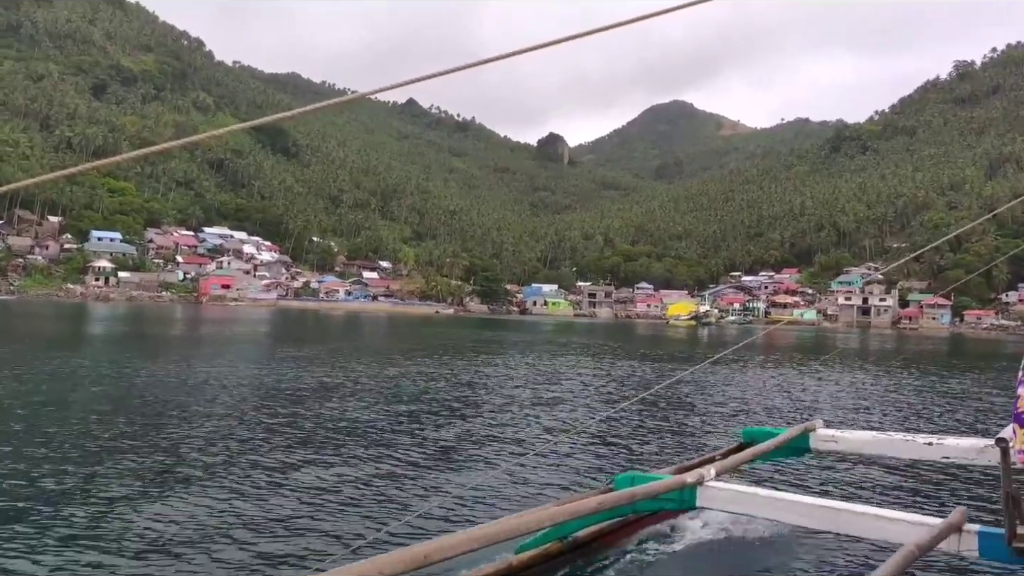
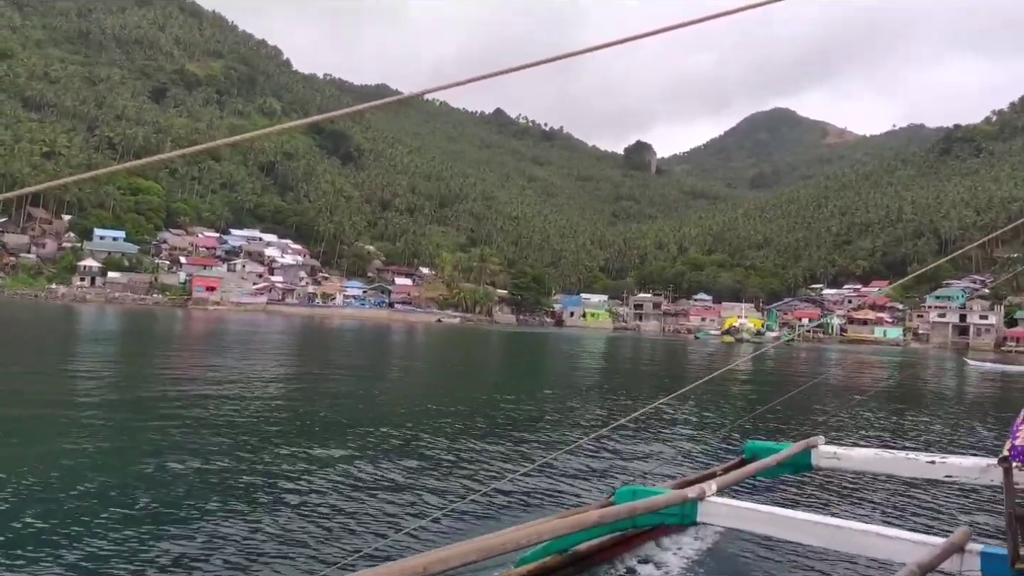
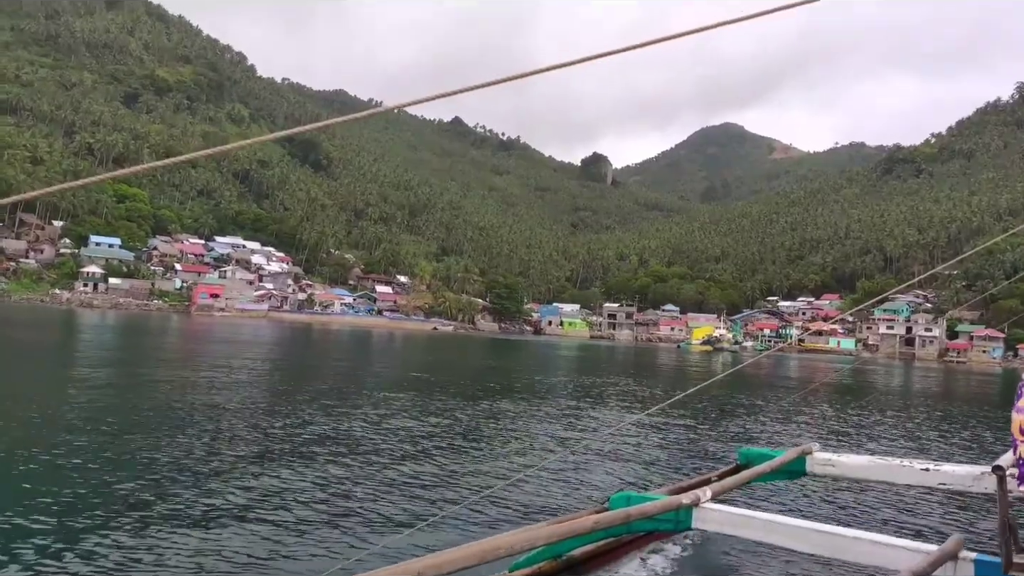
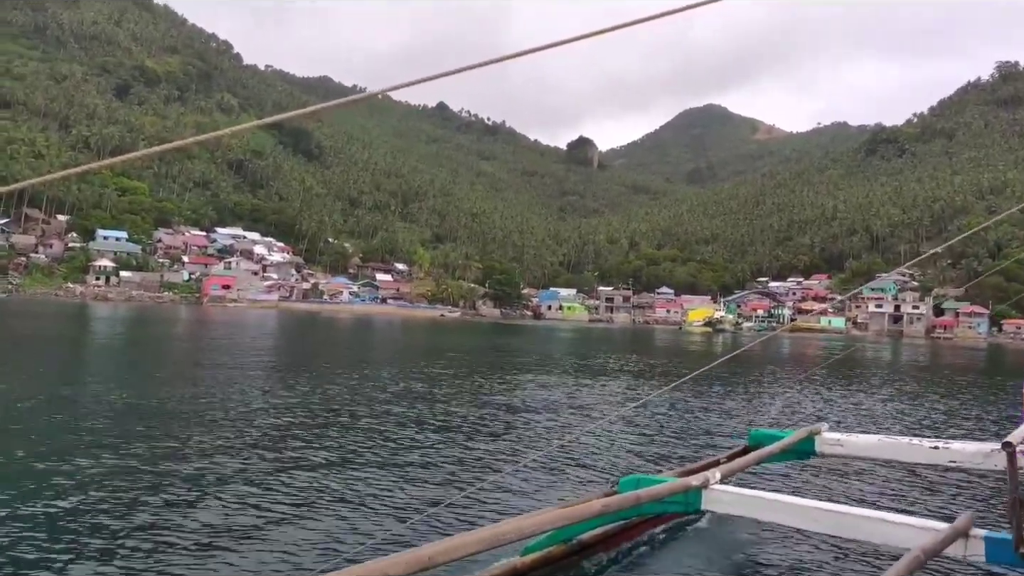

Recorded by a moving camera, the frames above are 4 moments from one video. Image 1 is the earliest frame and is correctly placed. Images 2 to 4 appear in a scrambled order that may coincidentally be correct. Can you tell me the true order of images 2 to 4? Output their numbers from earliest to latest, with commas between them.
4, 3, 2
